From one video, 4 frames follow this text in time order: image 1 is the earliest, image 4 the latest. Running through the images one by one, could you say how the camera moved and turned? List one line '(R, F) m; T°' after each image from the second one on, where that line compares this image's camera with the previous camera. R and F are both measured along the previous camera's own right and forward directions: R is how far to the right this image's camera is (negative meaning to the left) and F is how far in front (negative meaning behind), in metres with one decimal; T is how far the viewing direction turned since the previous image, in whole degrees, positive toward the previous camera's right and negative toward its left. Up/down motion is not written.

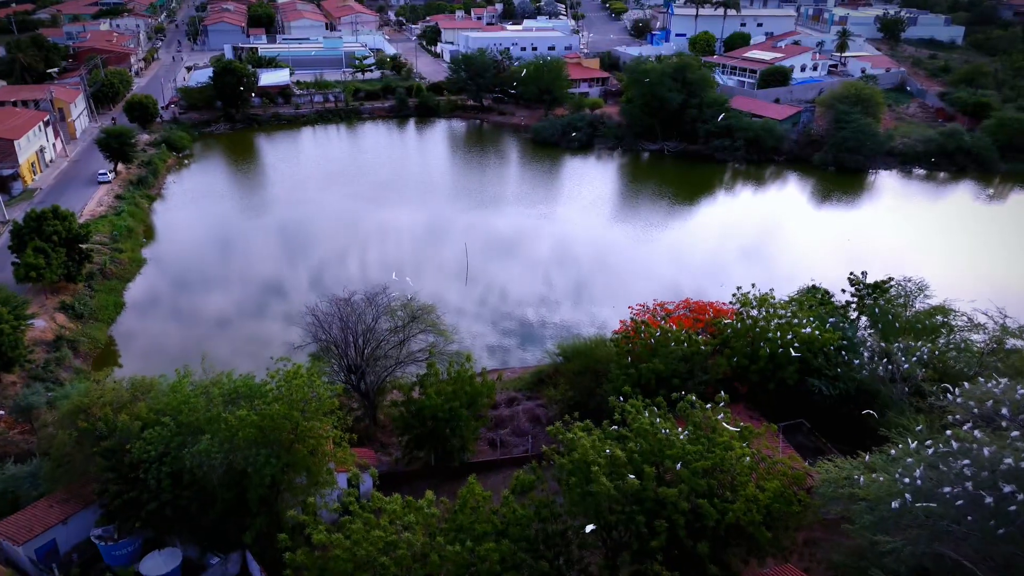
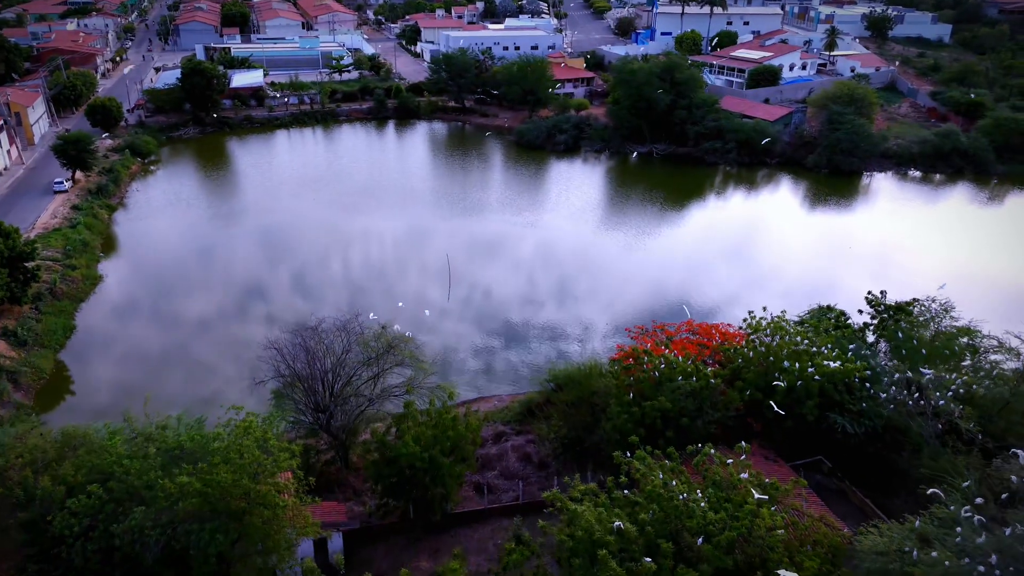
(0.0, +0.8) m; +1°
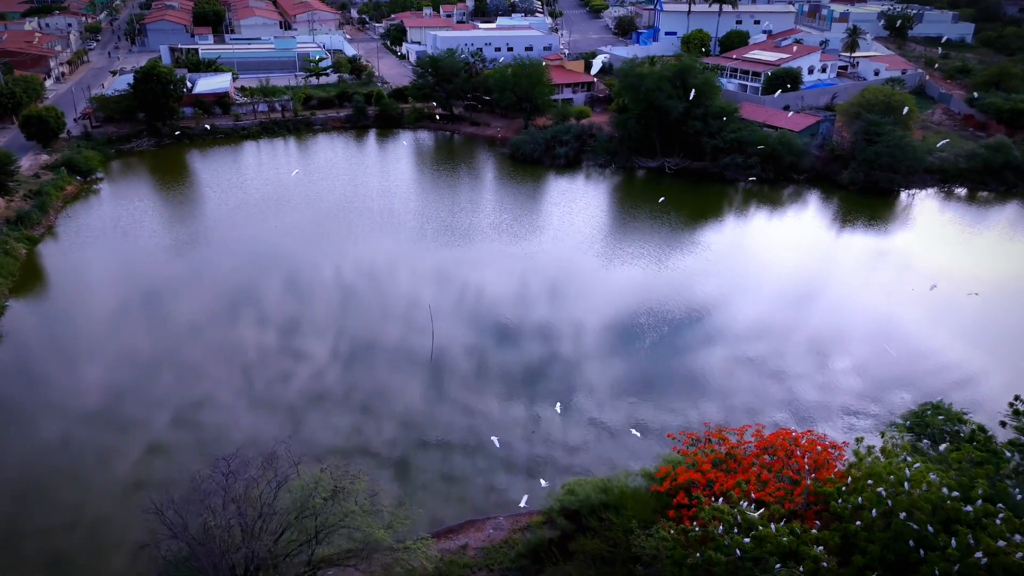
(-0.1, +2.2) m; +1°
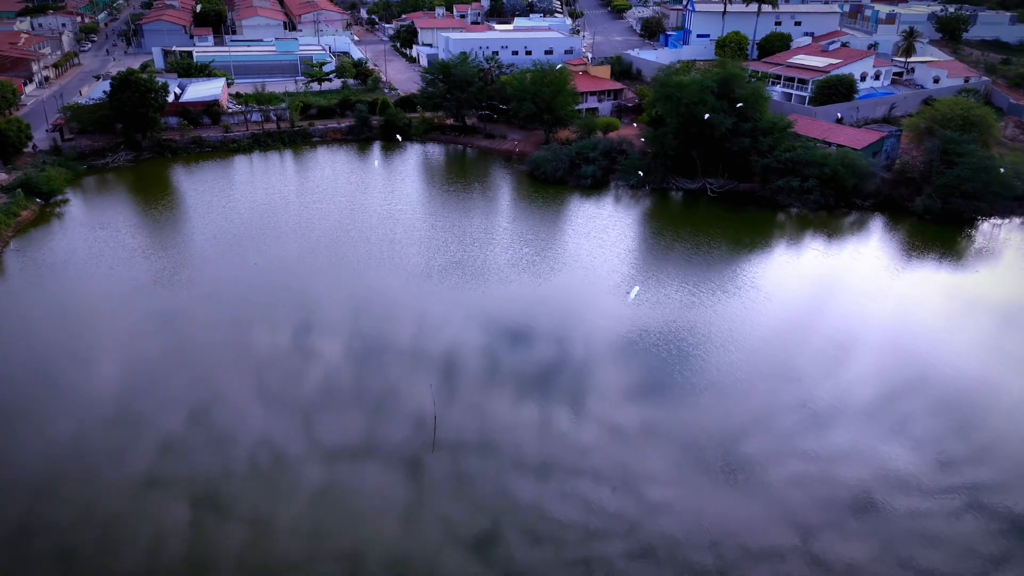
(-0.2, +2.1) m; -1°
